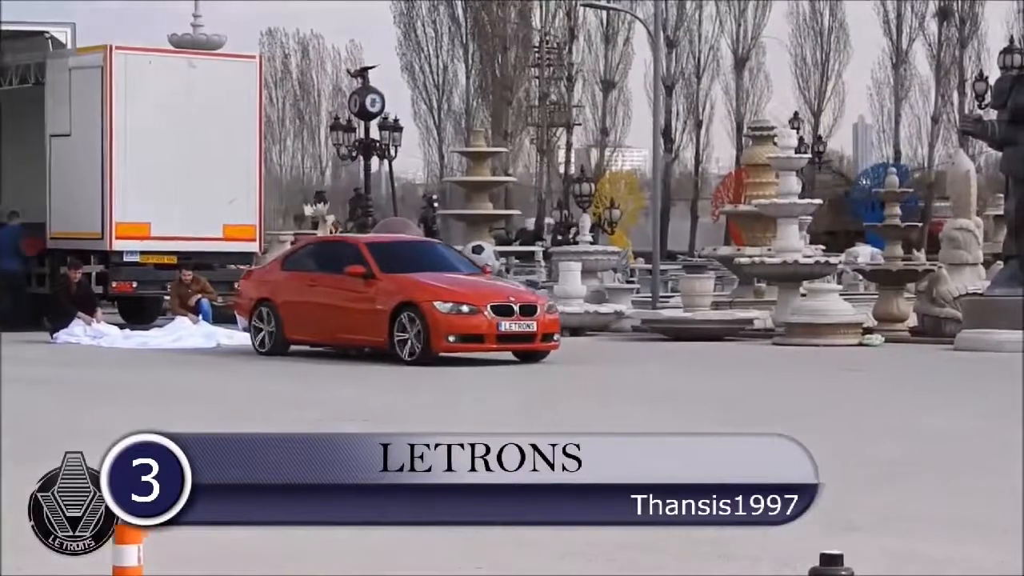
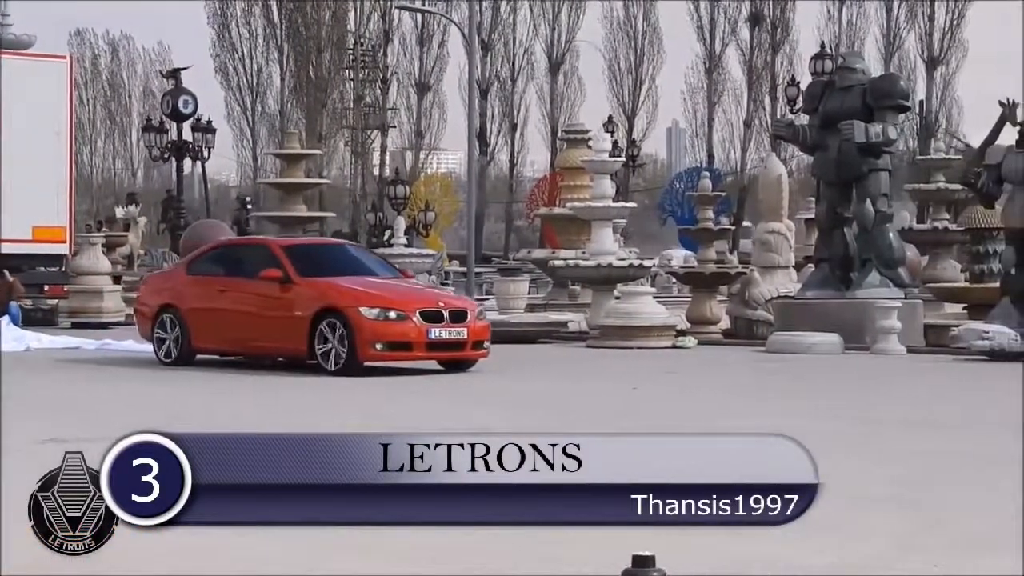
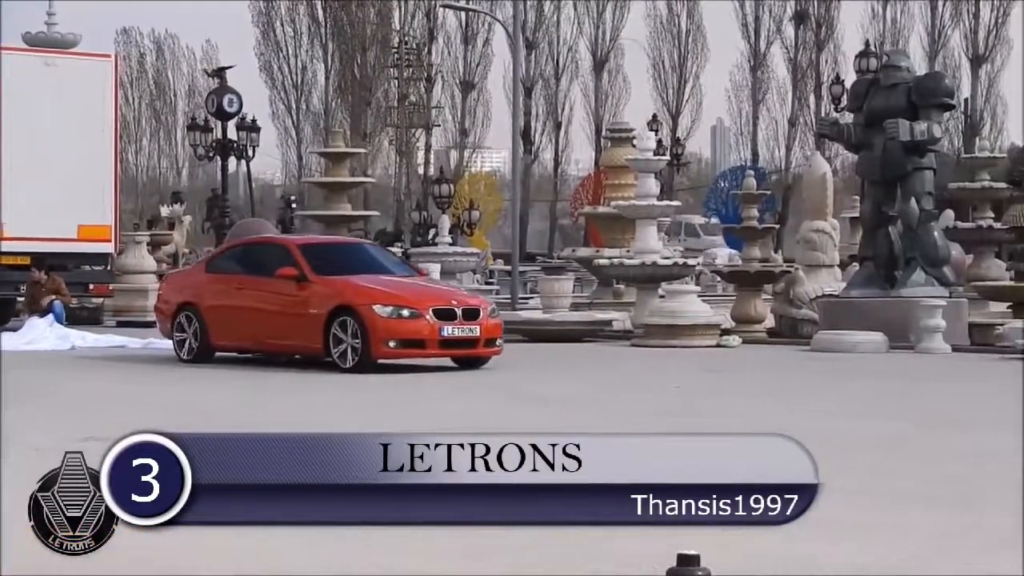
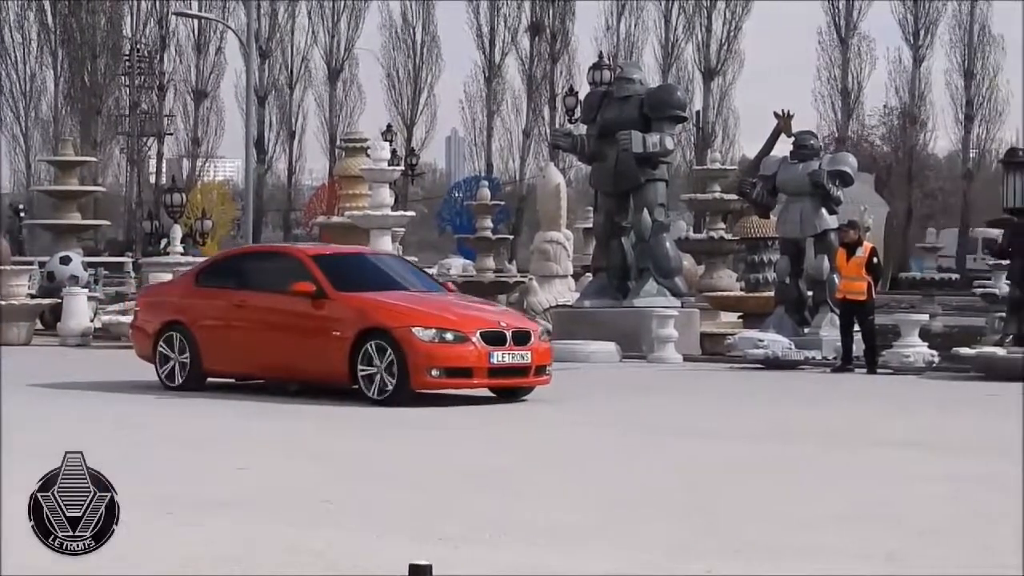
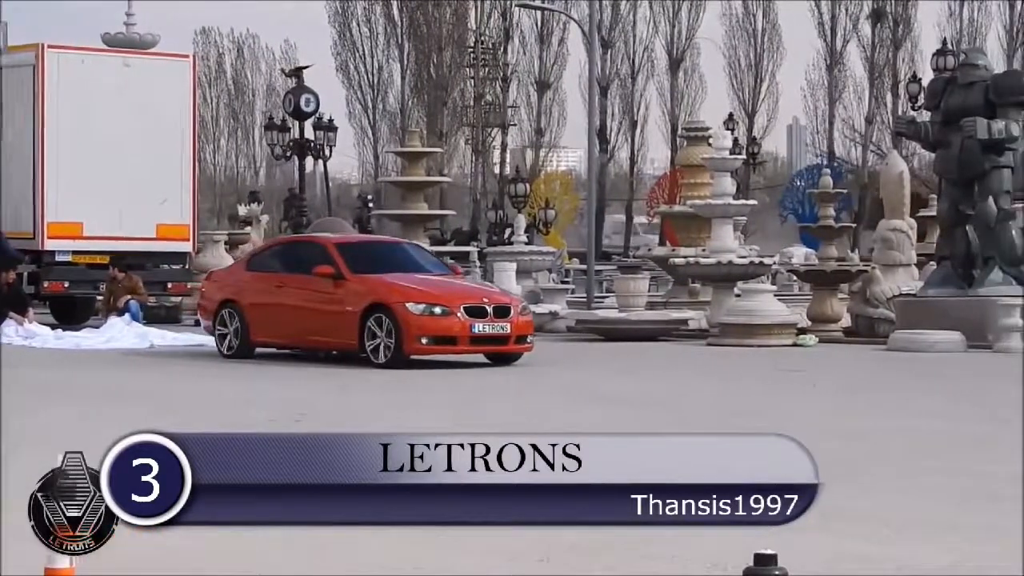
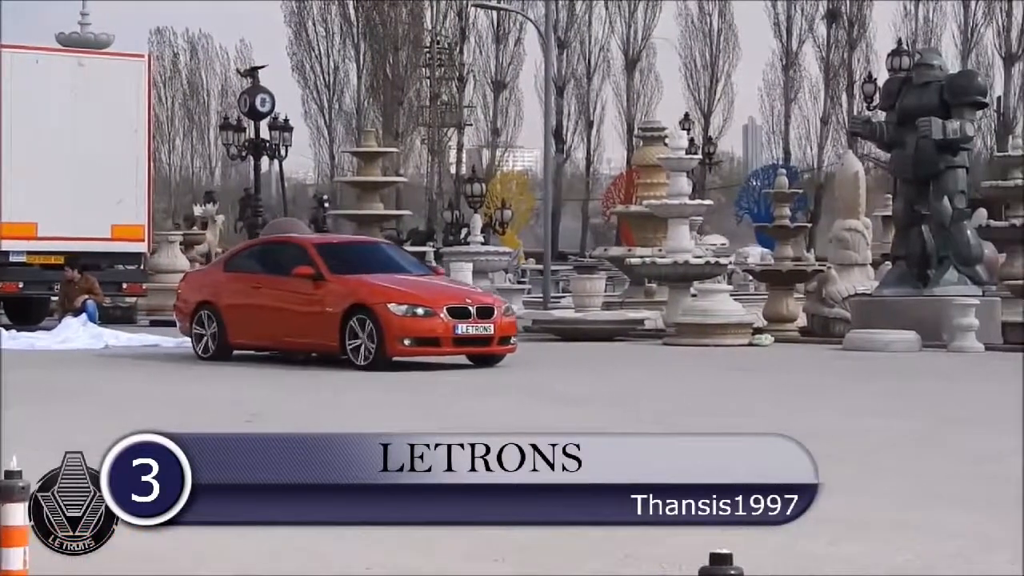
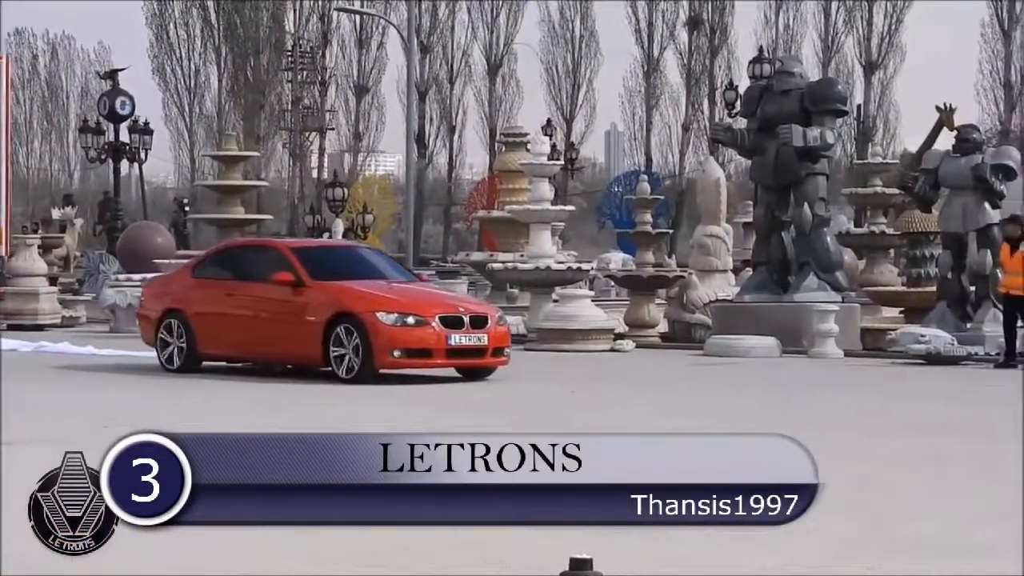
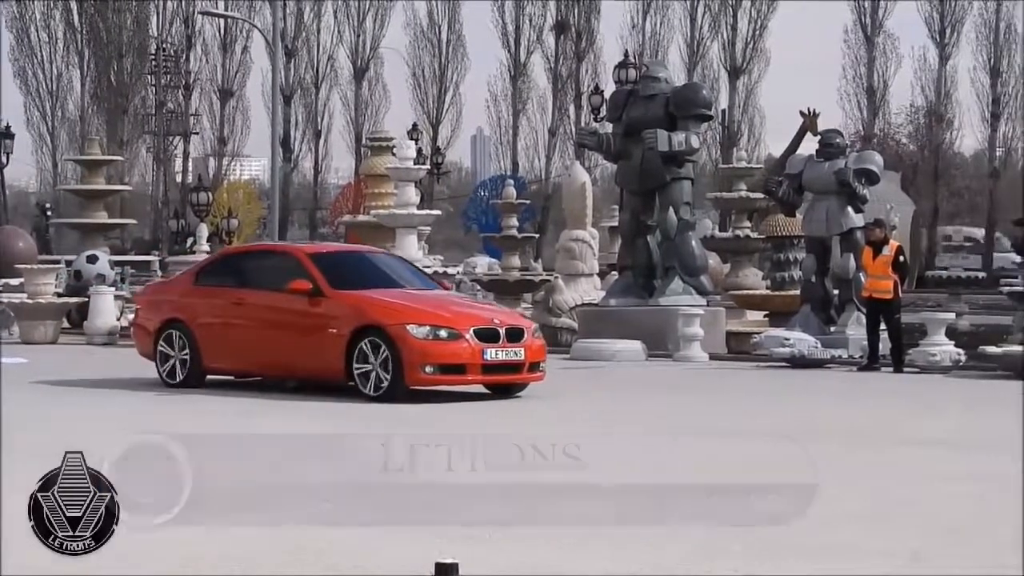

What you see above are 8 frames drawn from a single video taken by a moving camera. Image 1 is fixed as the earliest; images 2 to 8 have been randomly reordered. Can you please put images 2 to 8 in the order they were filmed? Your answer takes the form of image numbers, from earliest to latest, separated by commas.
5, 6, 3, 2, 7, 8, 4
